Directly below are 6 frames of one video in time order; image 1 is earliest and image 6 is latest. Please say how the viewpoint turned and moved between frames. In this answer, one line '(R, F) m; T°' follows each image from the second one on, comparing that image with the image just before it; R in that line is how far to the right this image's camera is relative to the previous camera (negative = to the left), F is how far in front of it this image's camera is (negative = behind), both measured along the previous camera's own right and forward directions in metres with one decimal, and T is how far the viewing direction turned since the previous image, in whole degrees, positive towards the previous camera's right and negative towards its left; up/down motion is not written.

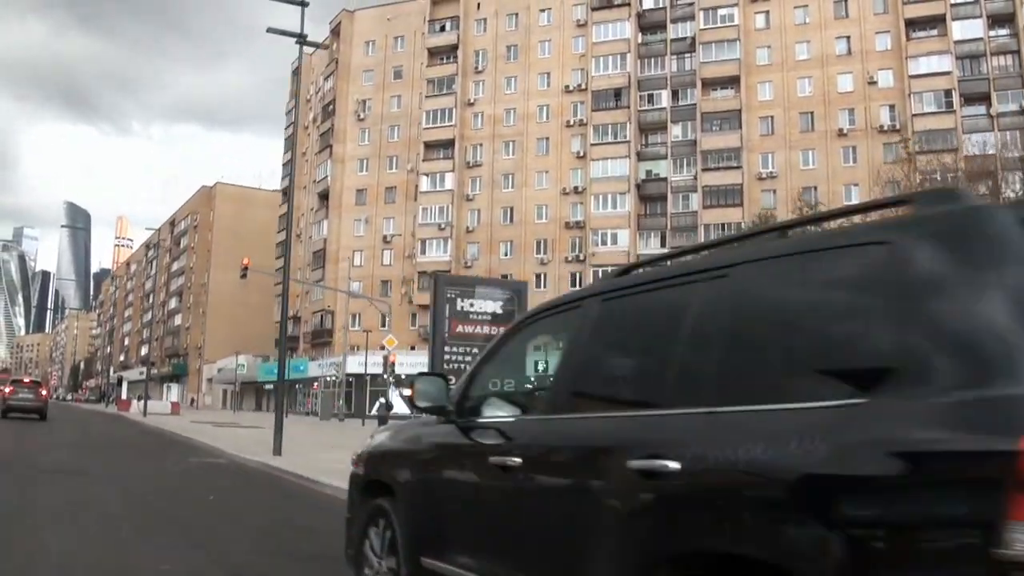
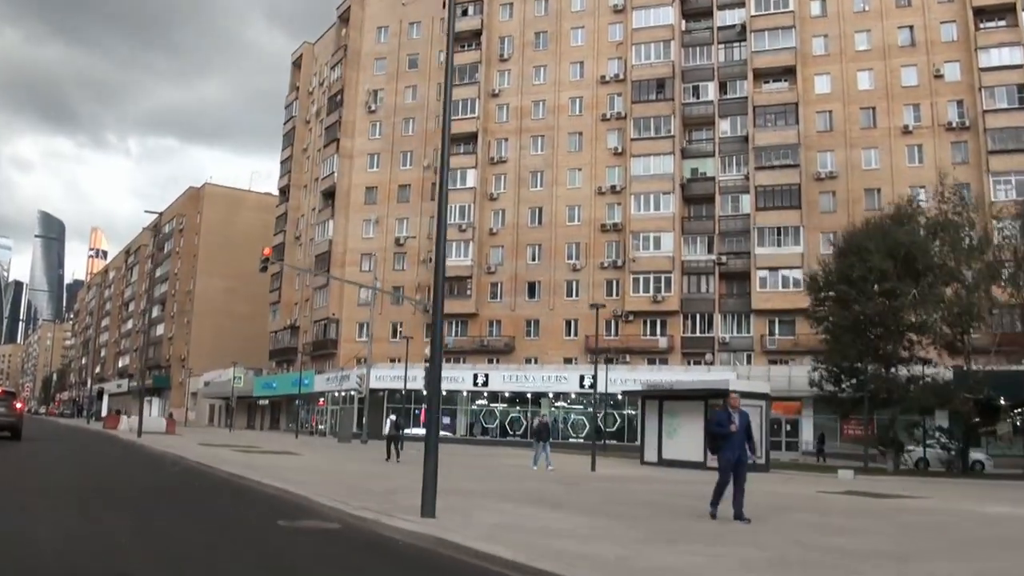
(-3.4, +5.9) m; +2°
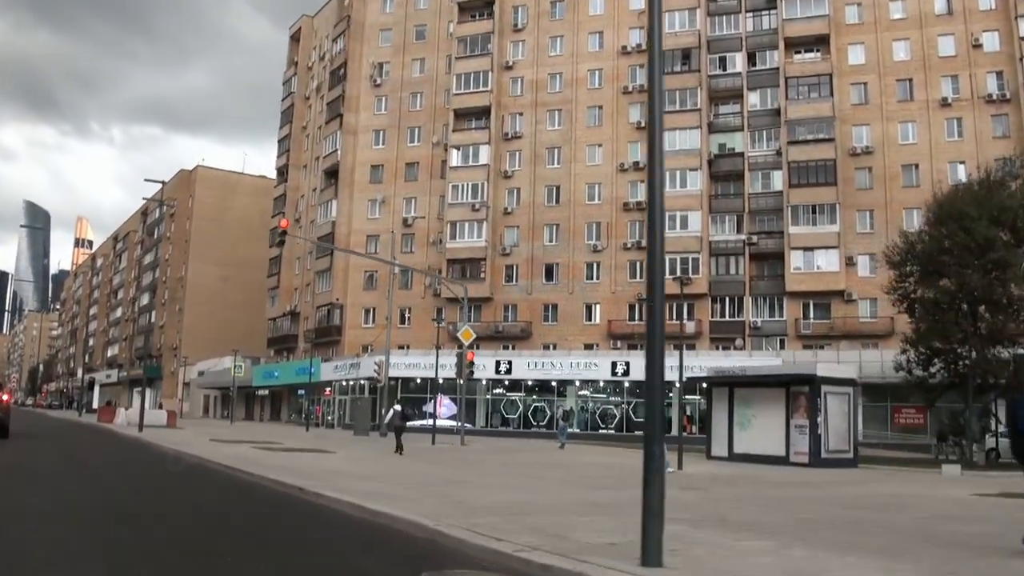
(-1.8, +3.1) m; +1°
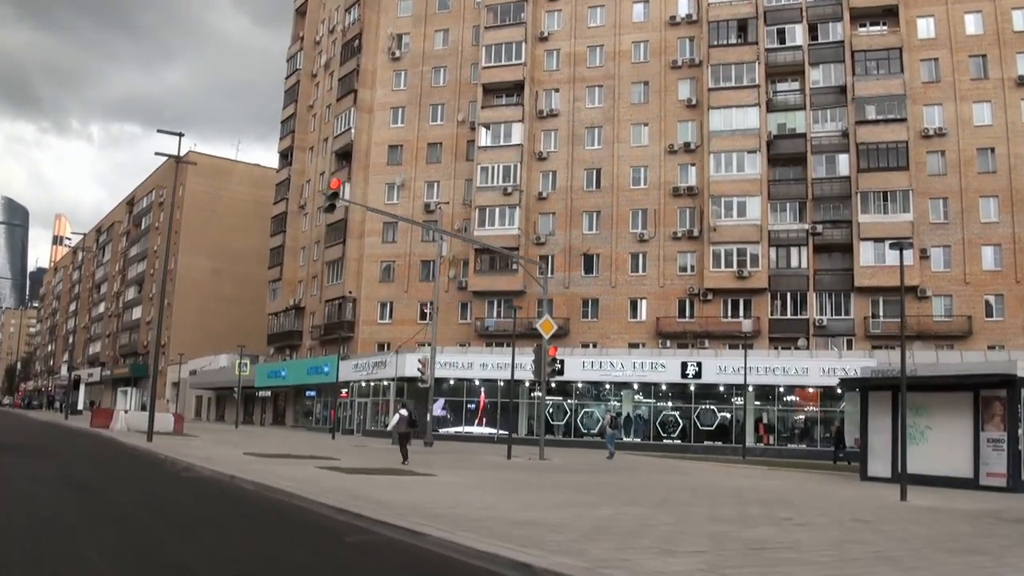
(-3.1, +5.1) m; +1°
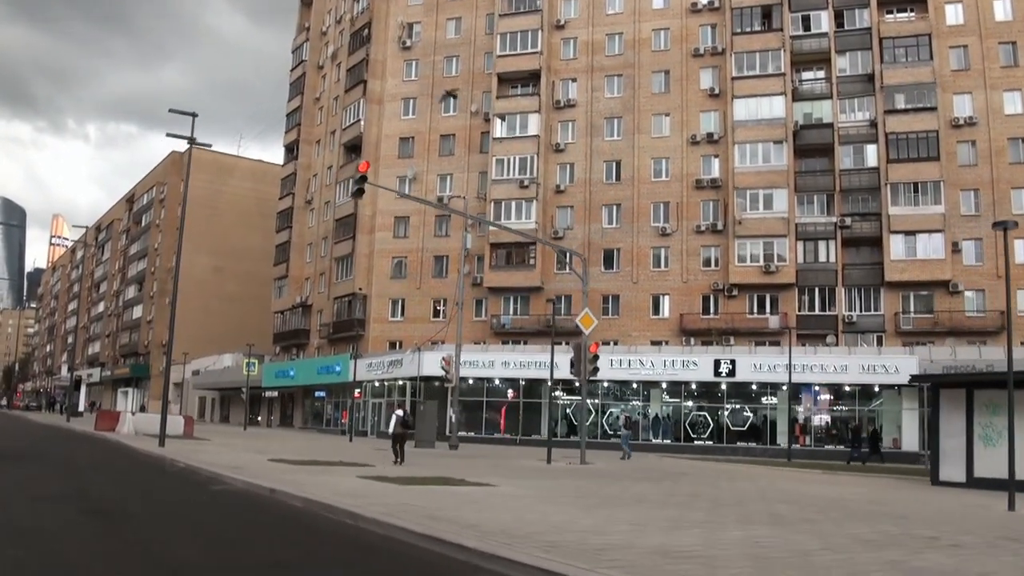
(-1.1, +1.6) m; 0°
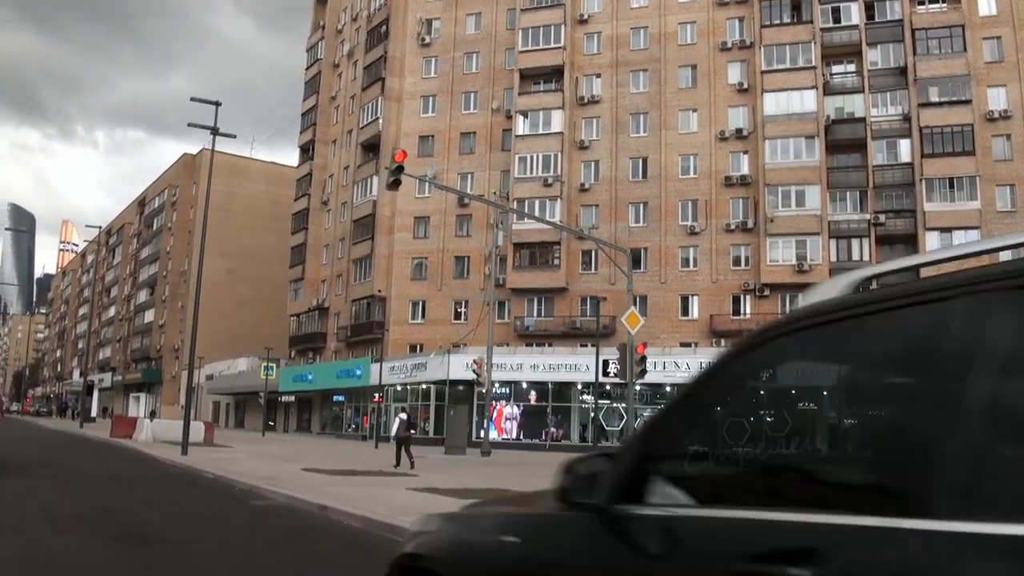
(-0.9, +1.2) m; 0°
